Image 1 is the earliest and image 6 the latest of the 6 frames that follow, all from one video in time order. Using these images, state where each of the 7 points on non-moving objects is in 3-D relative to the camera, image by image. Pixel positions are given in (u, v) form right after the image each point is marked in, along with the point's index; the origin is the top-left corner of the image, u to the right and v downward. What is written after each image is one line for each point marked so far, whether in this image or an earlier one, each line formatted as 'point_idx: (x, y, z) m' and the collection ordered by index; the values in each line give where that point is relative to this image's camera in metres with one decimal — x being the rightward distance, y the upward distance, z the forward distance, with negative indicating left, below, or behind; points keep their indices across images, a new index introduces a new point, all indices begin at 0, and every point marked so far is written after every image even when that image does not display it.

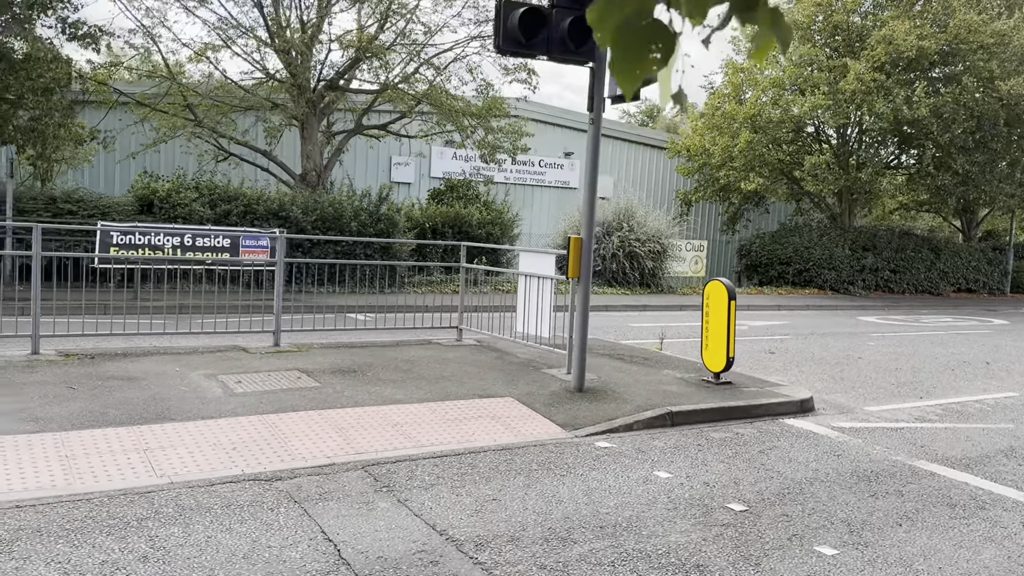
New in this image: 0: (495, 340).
0: (-0.2, -0.7, +11.5) m
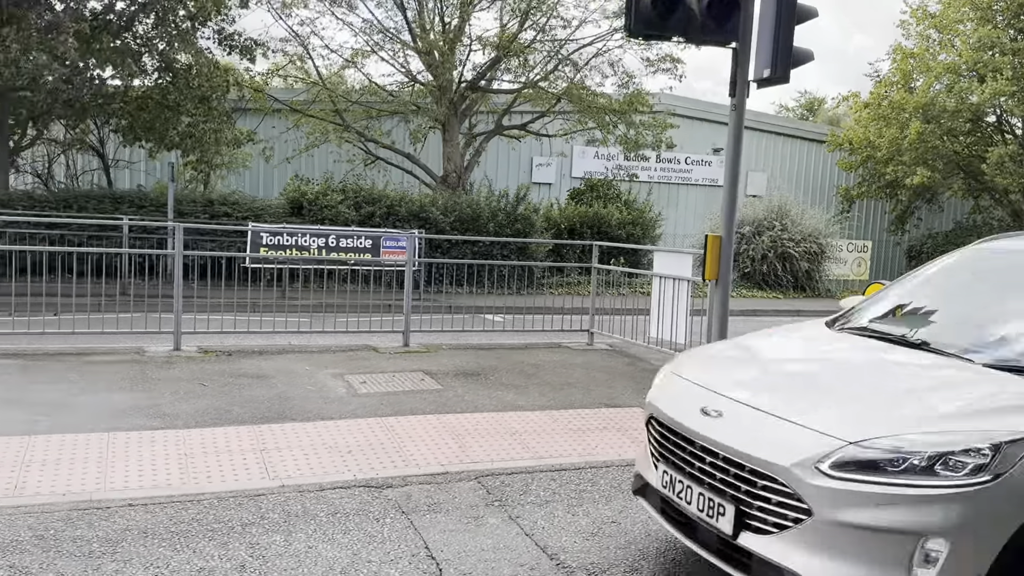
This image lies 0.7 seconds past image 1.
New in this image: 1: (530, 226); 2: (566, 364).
0: (+1.6, -0.8, +10.9) m
1: (+0.4, +1.3, +17.0) m
2: (+0.6, -0.8, +8.9) m
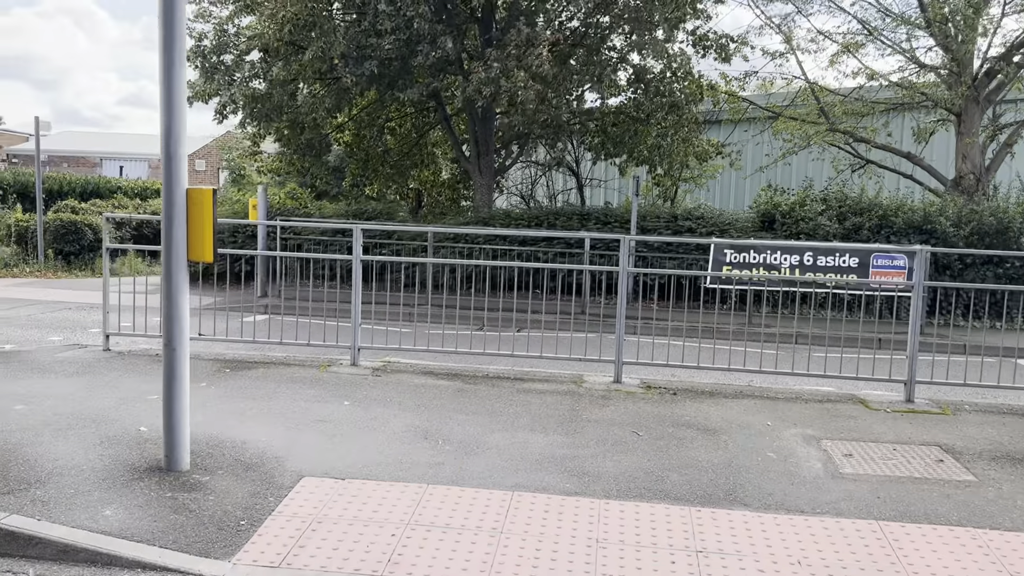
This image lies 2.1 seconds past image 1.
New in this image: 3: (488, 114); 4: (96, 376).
0: (+6.5, -1.2, +6.7) m
1: (+8.7, +0.7, +12.5) m
2: (+4.6, -1.1, +5.6) m
3: (-0.4, +2.9, +13.9) m
4: (-3.0, -0.6, +6.0) m
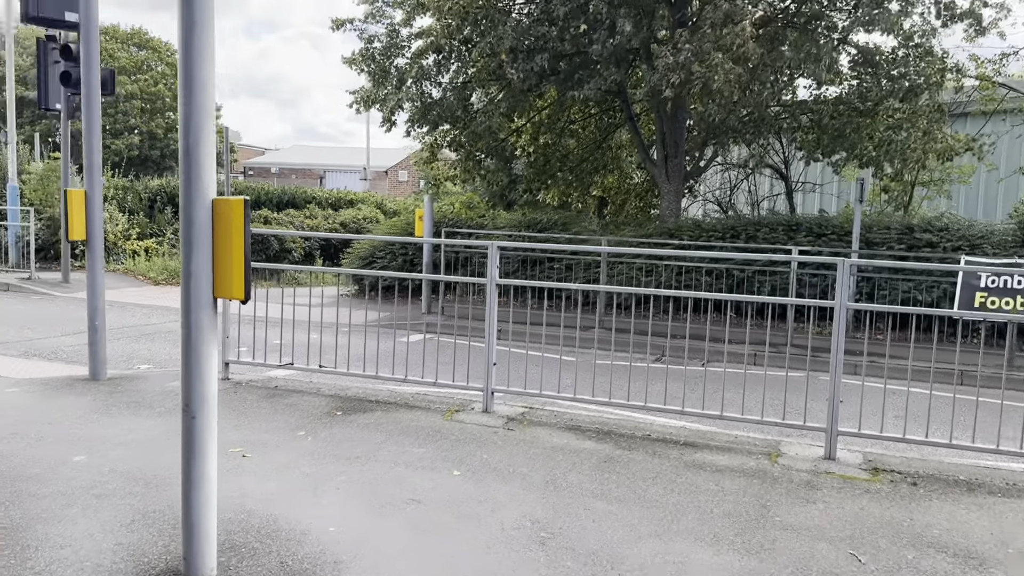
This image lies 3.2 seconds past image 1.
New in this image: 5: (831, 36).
0: (+7.3, -1.5, +3.6) m
1: (+11.0, +0.2, +8.7) m
2: (+5.3, -1.4, +3.0) m
3: (+2.5, +2.6, +12.3) m
4: (-2.0, -0.8, +5.2) m
5: (+4.1, +3.2, +10.6) m
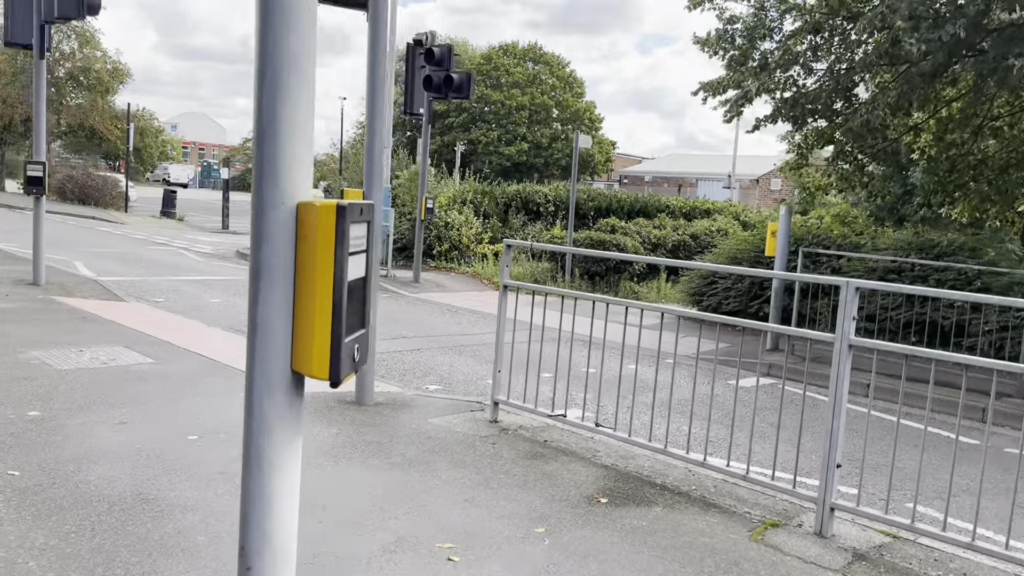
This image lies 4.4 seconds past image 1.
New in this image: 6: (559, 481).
0: (+7.3, -2.3, -1.3) m
1: (+12.8, -0.9, +1.8) m
2: (+5.1, -2.0, -1.0) m
3: (+6.9, +2.0, +8.6) m
4: (-0.5, -0.9, +4.1) m
5: (+7.7, +2.5, +6.4) m
6: (+0.2, -1.0, +4.2) m
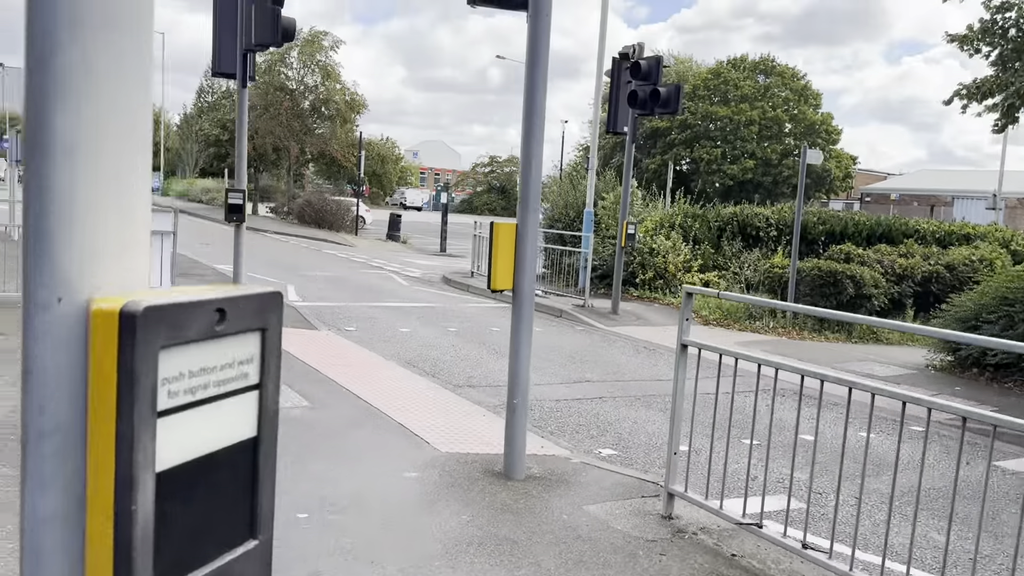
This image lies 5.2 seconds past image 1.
0: (+6.2, -2.5, -4.1) m
1: (+12.4, -1.3, -2.6) m
2: (+4.2, -2.3, -3.3) m
3: (+8.5, +1.5, +5.6) m
4: (+0.2, -1.2, +3.2) m
5: (+8.7, +2.1, +3.3) m
6: (+0.9, -1.3, +3.0) m
